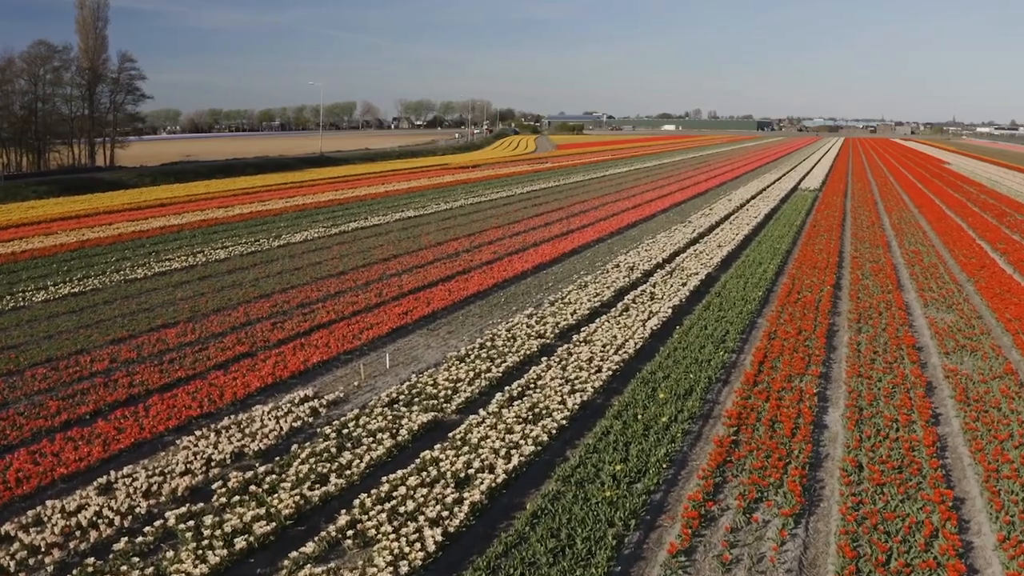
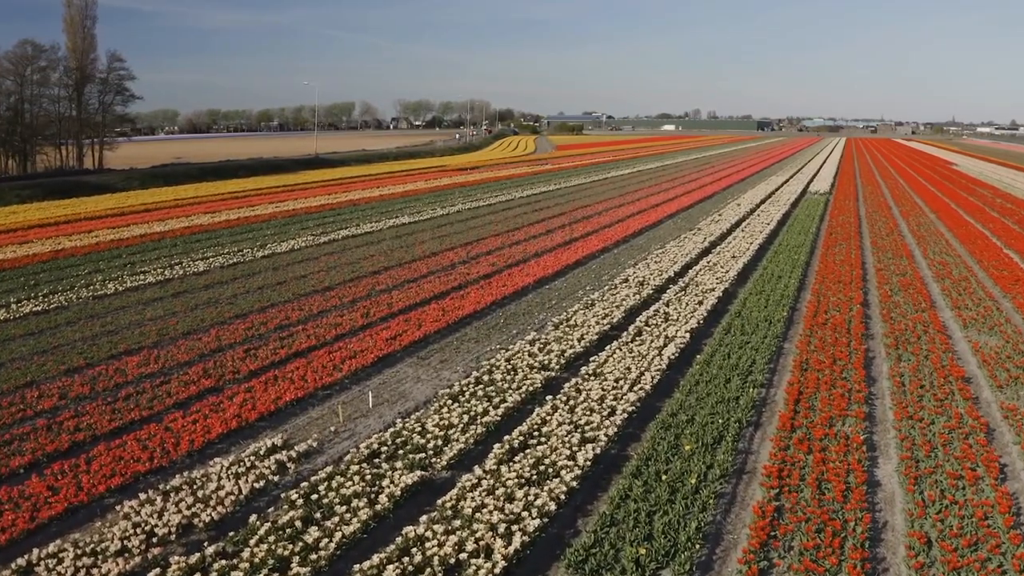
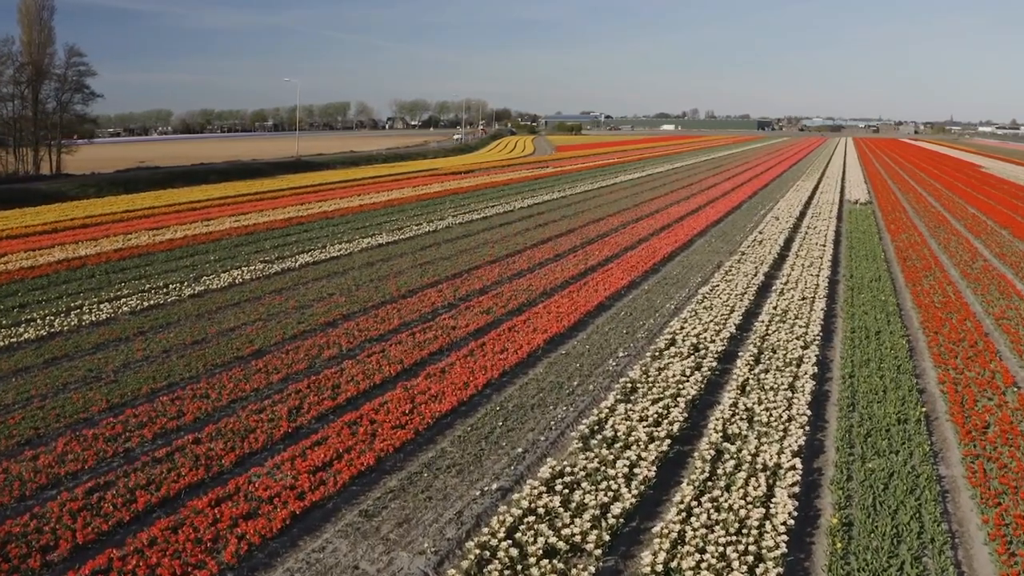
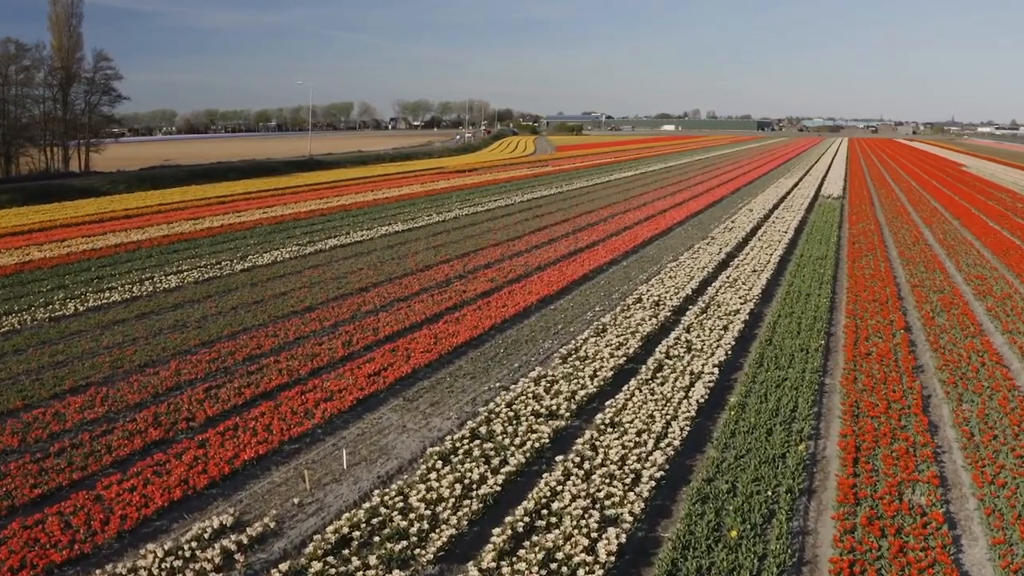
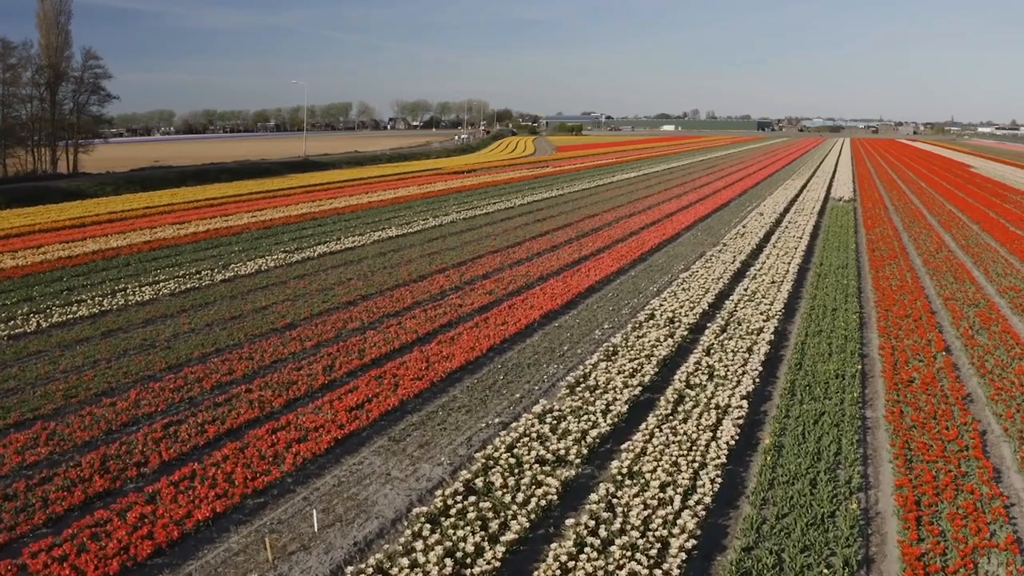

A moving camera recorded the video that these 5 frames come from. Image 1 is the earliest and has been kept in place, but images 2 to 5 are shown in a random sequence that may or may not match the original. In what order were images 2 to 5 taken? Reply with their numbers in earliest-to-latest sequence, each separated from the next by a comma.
2, 4, 5, 3
